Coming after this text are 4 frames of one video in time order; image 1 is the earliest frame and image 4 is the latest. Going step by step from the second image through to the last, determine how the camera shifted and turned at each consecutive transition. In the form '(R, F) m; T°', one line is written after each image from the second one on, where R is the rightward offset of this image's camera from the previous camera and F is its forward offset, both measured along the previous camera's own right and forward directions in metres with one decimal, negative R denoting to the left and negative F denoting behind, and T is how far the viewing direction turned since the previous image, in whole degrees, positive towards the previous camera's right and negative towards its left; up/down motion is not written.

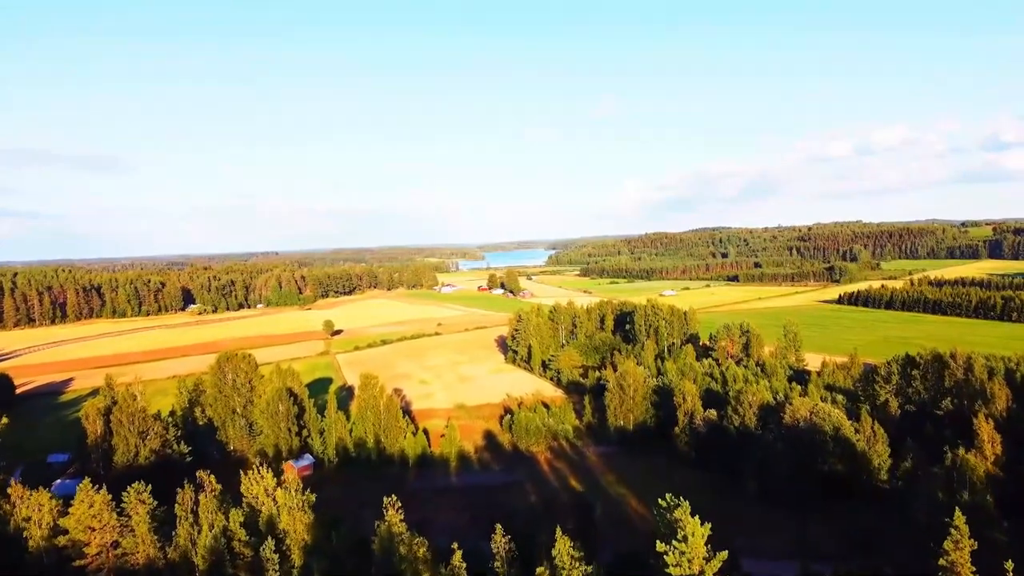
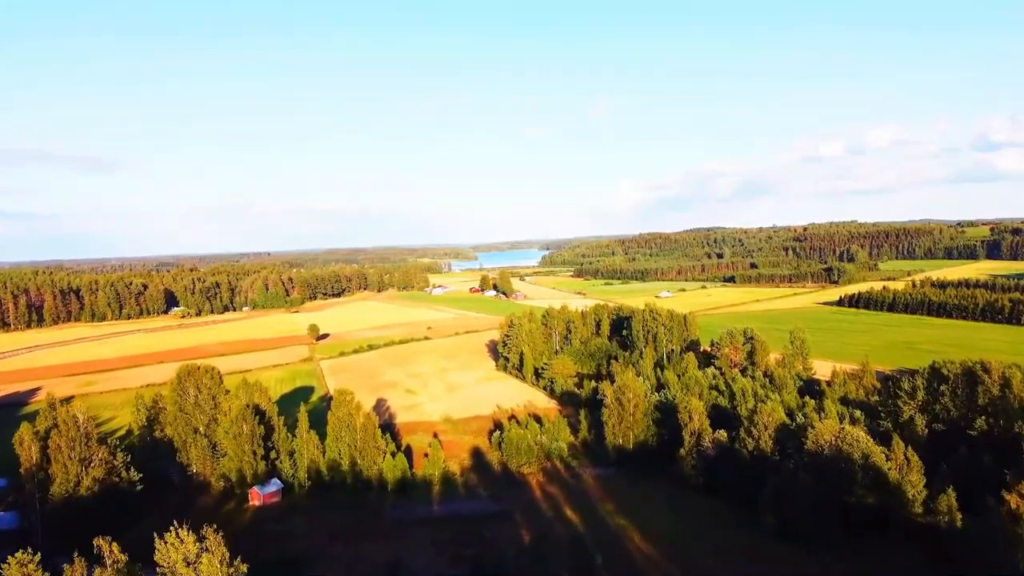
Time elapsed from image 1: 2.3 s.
(+0.3, +3.1) m; +1°
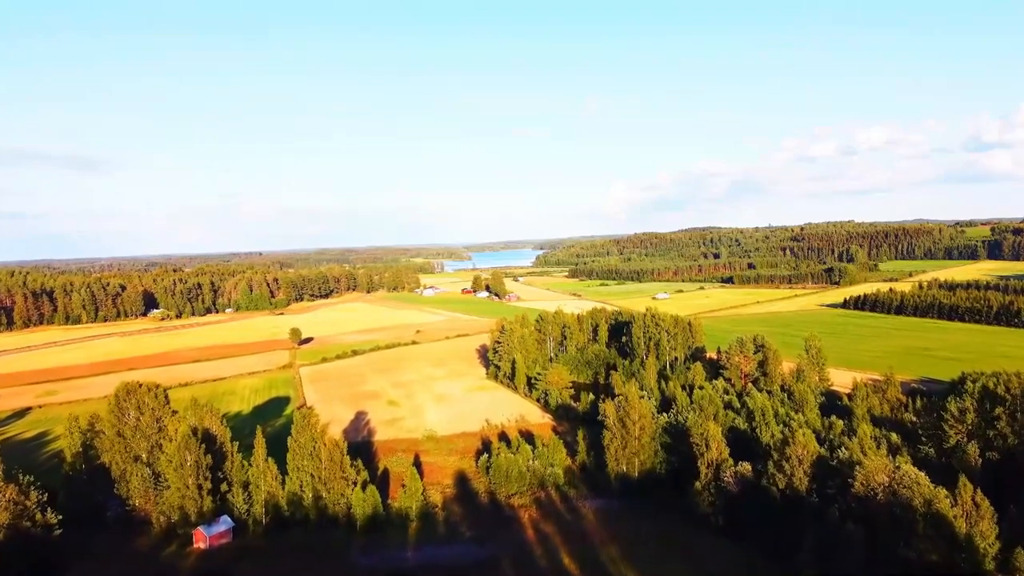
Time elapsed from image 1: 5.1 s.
(+0.3, +4.2) m; +1°
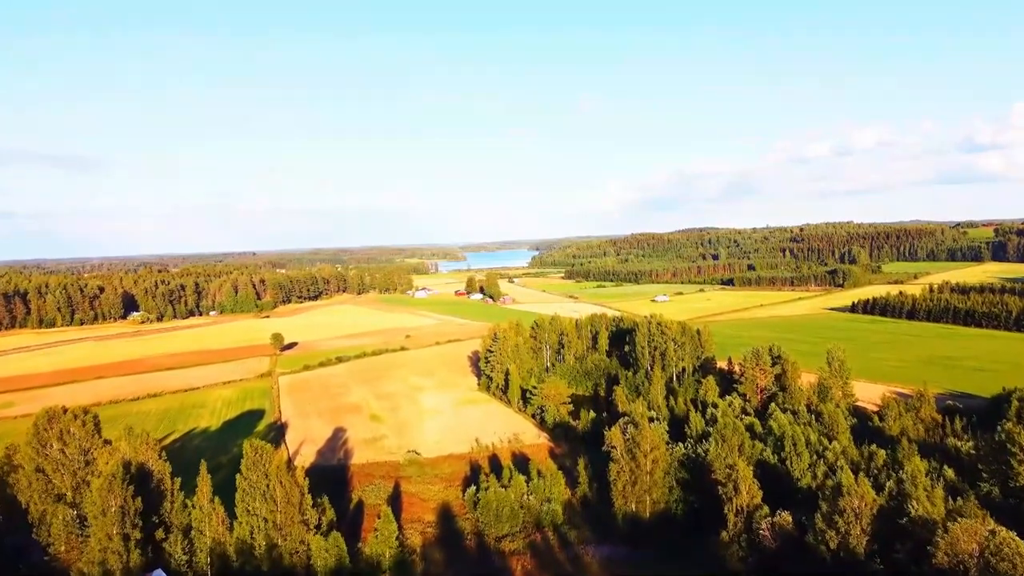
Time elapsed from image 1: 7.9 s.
(+0.2, +4.3) m; 0°
